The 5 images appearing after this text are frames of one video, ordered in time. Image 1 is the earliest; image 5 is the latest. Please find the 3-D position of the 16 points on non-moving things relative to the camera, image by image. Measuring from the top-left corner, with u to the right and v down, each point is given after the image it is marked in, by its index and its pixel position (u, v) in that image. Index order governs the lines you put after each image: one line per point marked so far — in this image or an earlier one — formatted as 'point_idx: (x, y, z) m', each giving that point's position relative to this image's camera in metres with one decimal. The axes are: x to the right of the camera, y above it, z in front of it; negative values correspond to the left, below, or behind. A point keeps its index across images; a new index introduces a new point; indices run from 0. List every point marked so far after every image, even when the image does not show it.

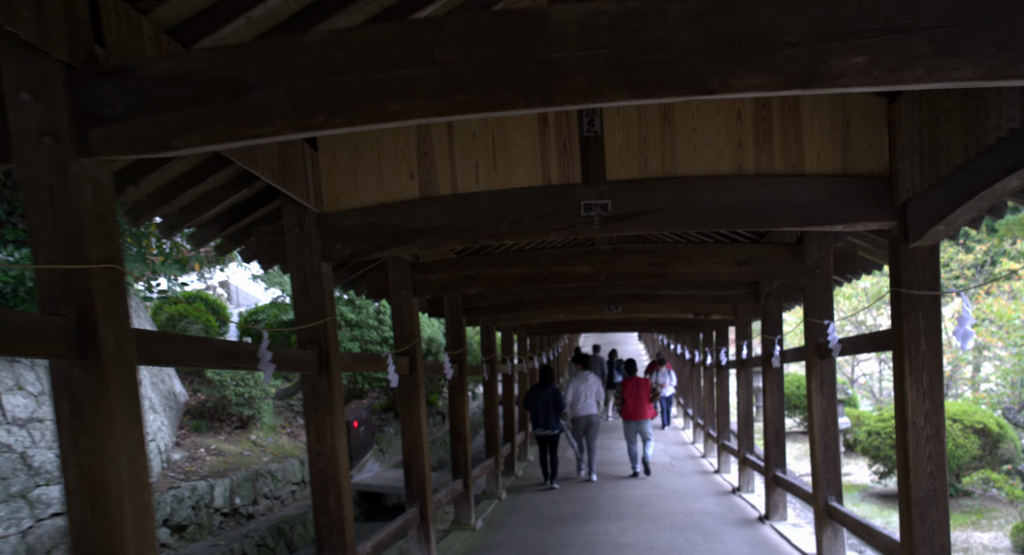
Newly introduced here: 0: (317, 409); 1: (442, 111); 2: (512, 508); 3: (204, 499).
0: (-1.1, -0.8, +4.1) m
1: (-0.2, +0.5, +2.1) m
2: (0.0, -2.9, +8.8) m
3: (-3.1, -2.2, +7.1) m
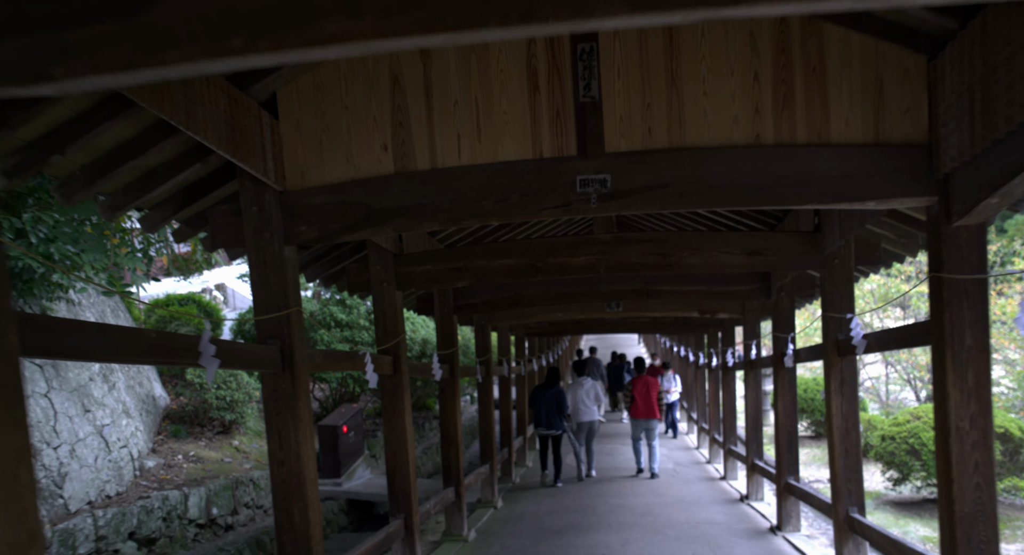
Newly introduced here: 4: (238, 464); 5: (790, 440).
0: (-1.2, -0.7, +3.6) m
1: (-0.3, +0.6, +1.7) m
2: (-0.1, -2.8, +8.3) m
3: (-3.2, -2.2, +6.7) m
4: (-3.3, -2.2, +8.4) m
5: (+2.7, -1.6, +6.9) m
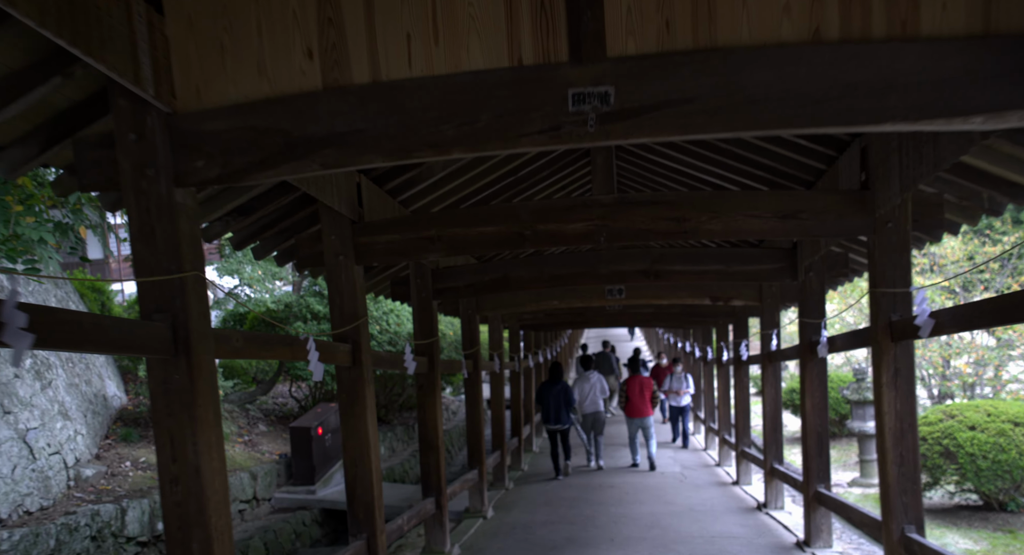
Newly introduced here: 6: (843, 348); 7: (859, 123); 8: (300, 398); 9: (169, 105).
0: (-1.3, -0.5, +2.7) m
1: (-0.4, +0.8, +0.8) m
2: (-0.2, -2.7, +7.4) m
3: (-3.3, -2.0, +5.8) m
4: (-3.4, -2.1, +7.5) m
5: (+2.6, -1.4, +6.0) m
6: (+2.3, -0.5, +4.9) m
7: (+1.2, +0.5, +2.4) m
8: (-3.3, -1.9, +11.1) m
9: (-1.3, +0.6, +2.6) m
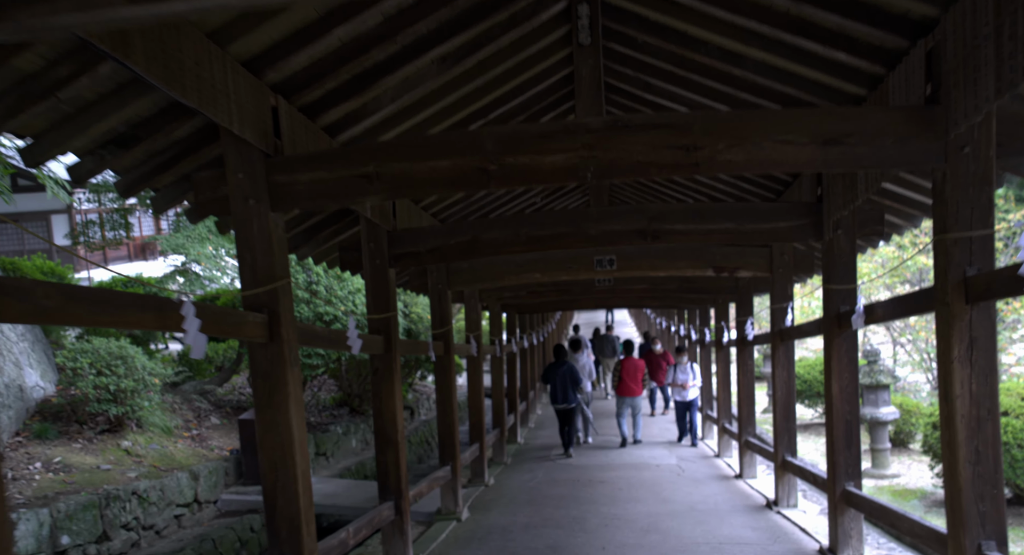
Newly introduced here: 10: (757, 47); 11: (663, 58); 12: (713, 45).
0: (-1.4, -0.3, +1.7) m
1: (-0.5, +0.9, -0.3) m
2: (-0.4, -2.4, +6.5) m
3: (-3.5, -1.8, +4.7) m
4: (-3.6, -1.8, +6.5) m
5: (+2.4, -1.1, +5.0) m
6: (+2.1, -0.2, +3.9) m
7: (+1.0, +0.8, +1.4) m
8: (-3.6, -1.6, +10.1) m
9: (-1.4, +0.9, +1.6) m
10: (+1.4, +1.3, +3.9) m
11: (+1.0, +1.4, +4.6) m
12: (+1.2, +1.4, +4.3) m
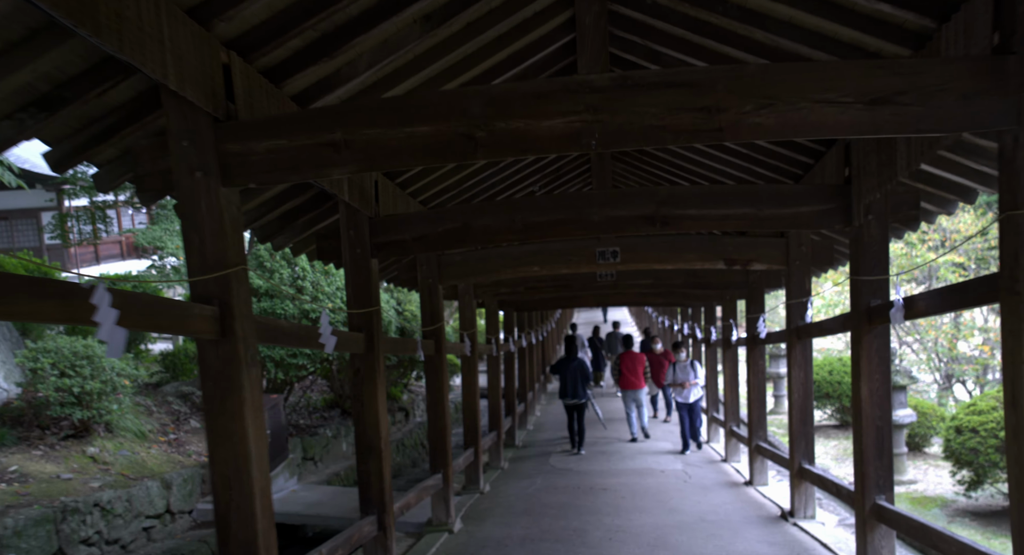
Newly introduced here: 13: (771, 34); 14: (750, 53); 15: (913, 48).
0: (-1.5, -0.2, +1.1) m
1: (-0.6, +1.0, -0.8) m
2: (-0.4, -2.3, +6.0) m
3: (-3.5, -1.7, +4.2) m
4: (-3.7, -1.7, +6.0) m
5: (+2.3, -1.0, +4.5) m
6: (+2.0, -0.2, +3.4) m
7: (+1.0, +0.8, +0.9) m
8: (-3.6, -1.5, +9.5) m
9: (-1.5, +0.9, +1.1) m
10: (+1.3, +1.3, +3.4) m
11: (+0.9, +1.5, +4.1) m
12: (+1.2, +1.5, +3.7) m
13: (+1.4, +1.3, +3.7) m
14: (+1.3, +1.2, +3.9) m
15: (+1.9, +1.1, +3.4) m
